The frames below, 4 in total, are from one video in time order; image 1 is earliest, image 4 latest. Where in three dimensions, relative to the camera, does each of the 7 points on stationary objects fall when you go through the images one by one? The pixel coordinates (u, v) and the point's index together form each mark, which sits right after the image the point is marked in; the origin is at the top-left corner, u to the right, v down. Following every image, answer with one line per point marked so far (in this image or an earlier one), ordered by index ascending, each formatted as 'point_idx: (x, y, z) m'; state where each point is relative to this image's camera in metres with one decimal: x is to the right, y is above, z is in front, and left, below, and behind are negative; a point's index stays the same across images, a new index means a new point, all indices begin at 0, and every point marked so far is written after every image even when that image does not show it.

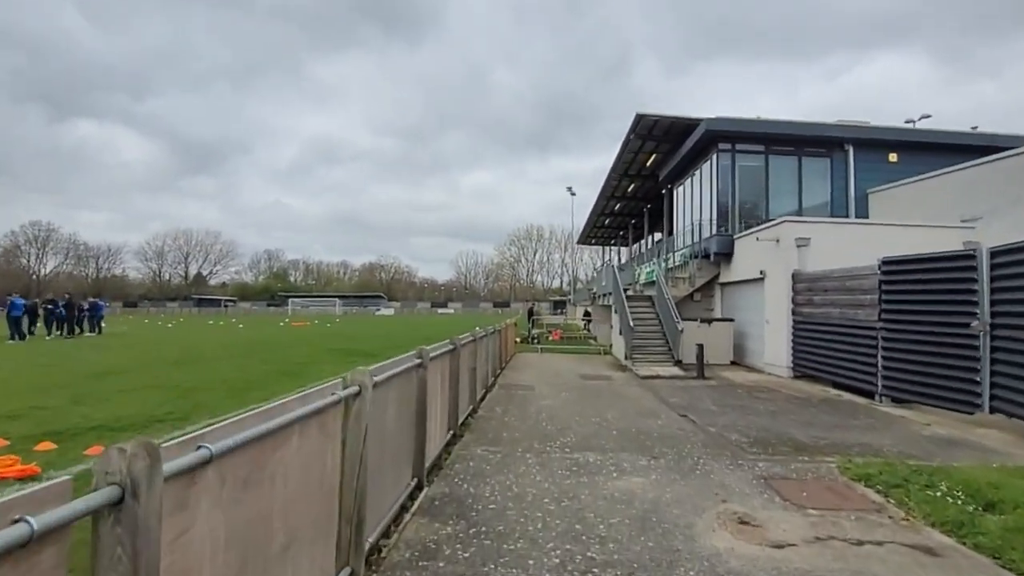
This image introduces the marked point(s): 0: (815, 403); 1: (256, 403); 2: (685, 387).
0: (+6.0, -2.3, +10.9) m
1: (-4.4, -2.0, +9.7) m
2: (+4.0, -2.3, +12.9) m
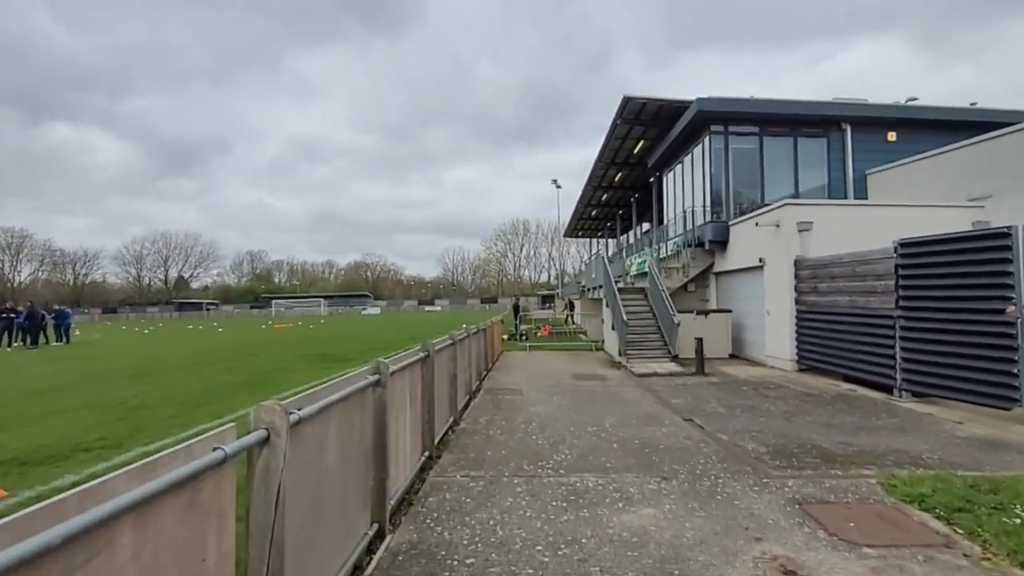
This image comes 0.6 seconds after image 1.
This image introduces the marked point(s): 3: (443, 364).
0: (+5.7, -2.0, +10.0) m
1: (-4.7, -2.1, +8.5) m
2: (+3.7, -2.1, +11.9) m
3: (-1.0, -1.1, +7.8) m
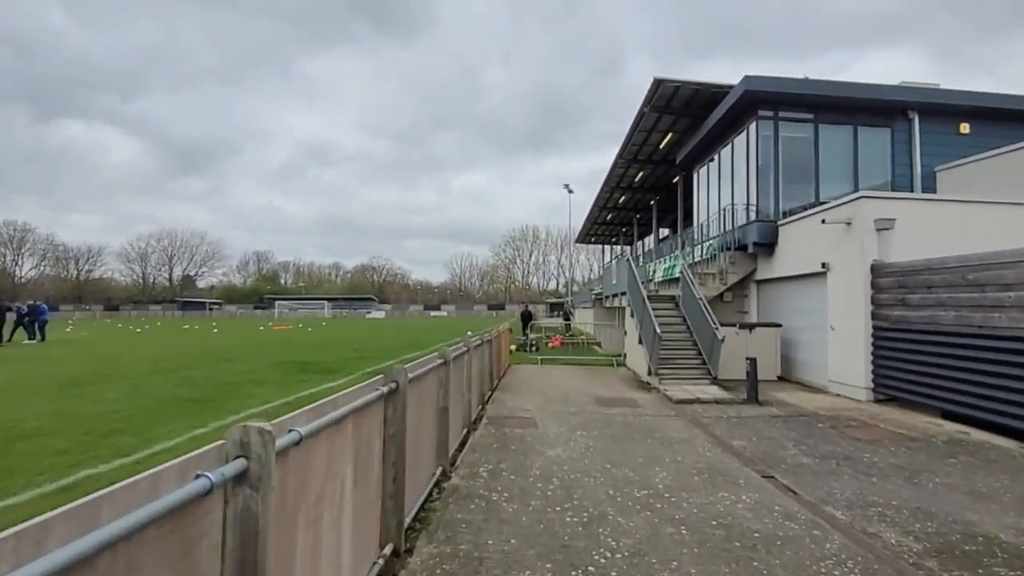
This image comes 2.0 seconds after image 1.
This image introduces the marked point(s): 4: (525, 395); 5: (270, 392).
0: (+5.9, -2.2, +7.5) m
1: (-4.5, -1.9, +6.2) m
2: (+3.9, -2.2, +9.4) m
3: (-0.8, -1.0, +5.4) m
4: (+0.2, -2.2, +11.3) m
5: (-4.8, -2.1, +10.9) m
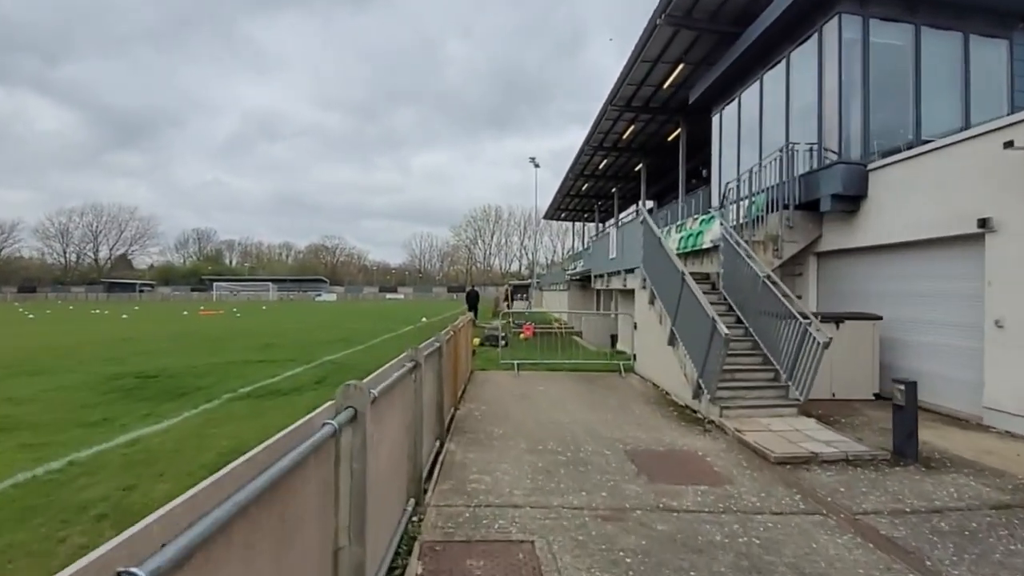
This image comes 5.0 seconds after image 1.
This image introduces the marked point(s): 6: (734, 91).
0: (+5.7, -1.9, +2.8) m
1: (-4.5, -1.7, +0.7) m
2: (+3.6, -1.9, +4.5) m
3: (-0.8, -0.8, +0.2) m
4: (-0.1, -1.8, +6.1) m
5: (-5.1, -1.7, +5.4) m
6: (+6.2, +5.5, +15.7) m
